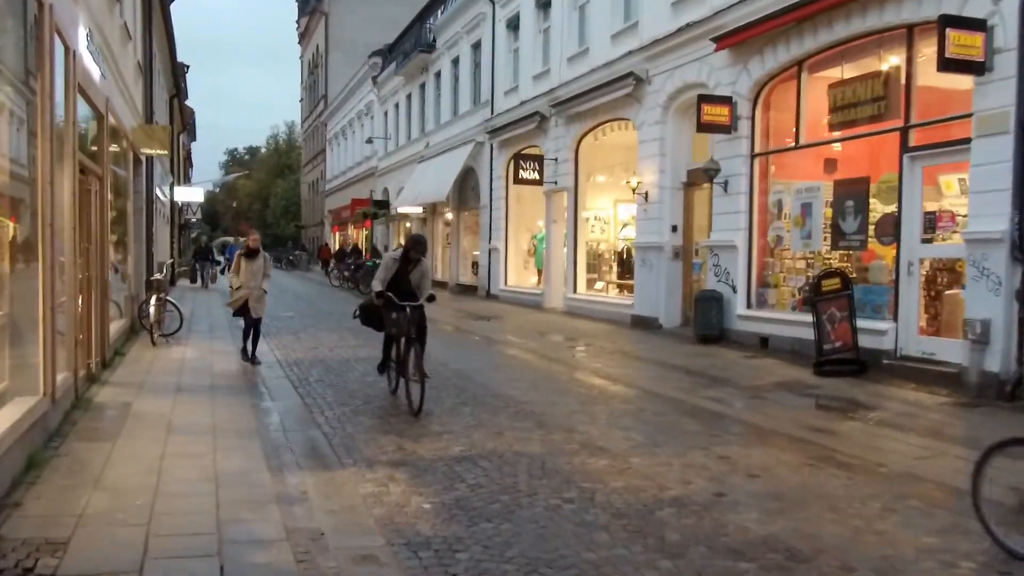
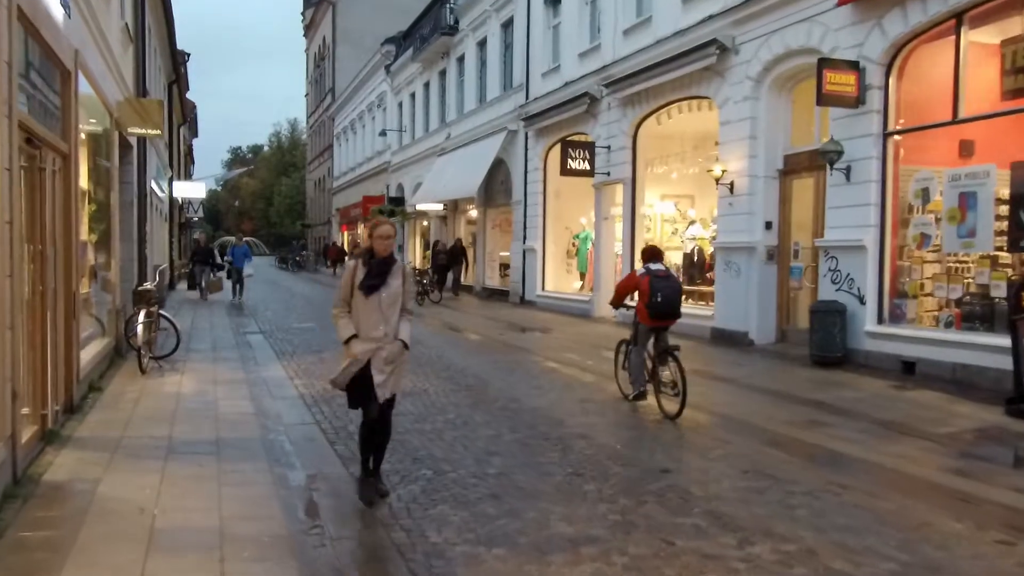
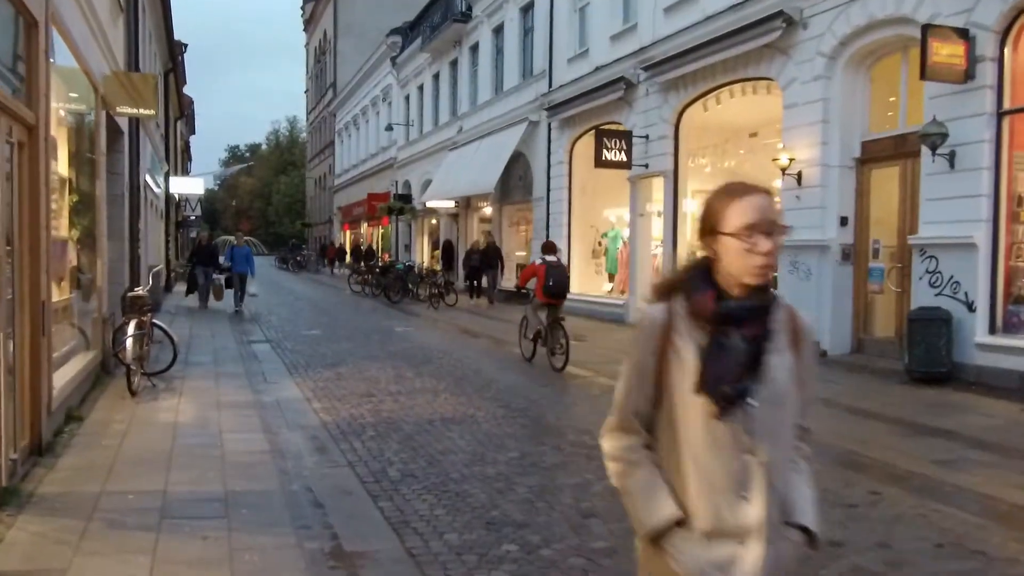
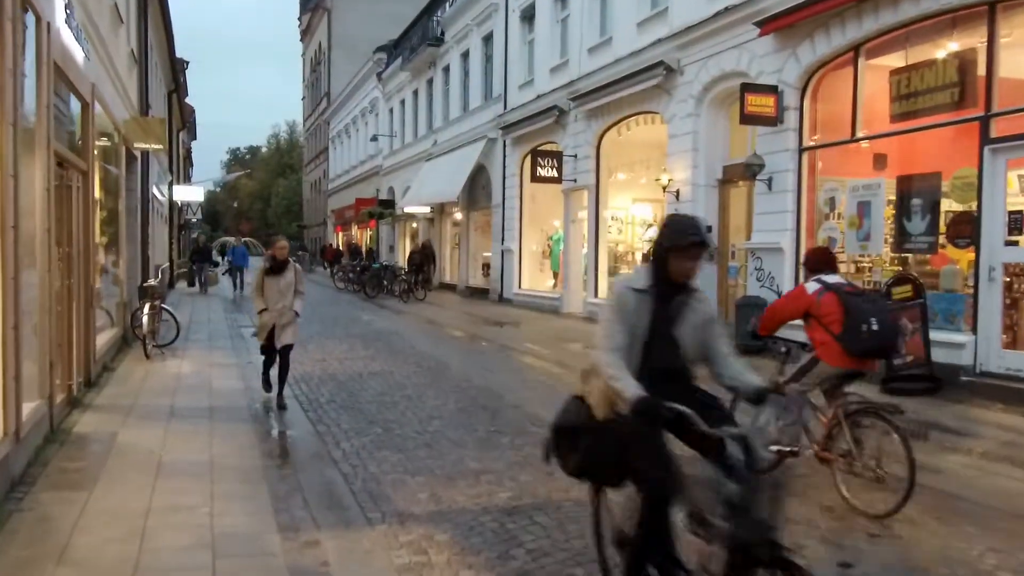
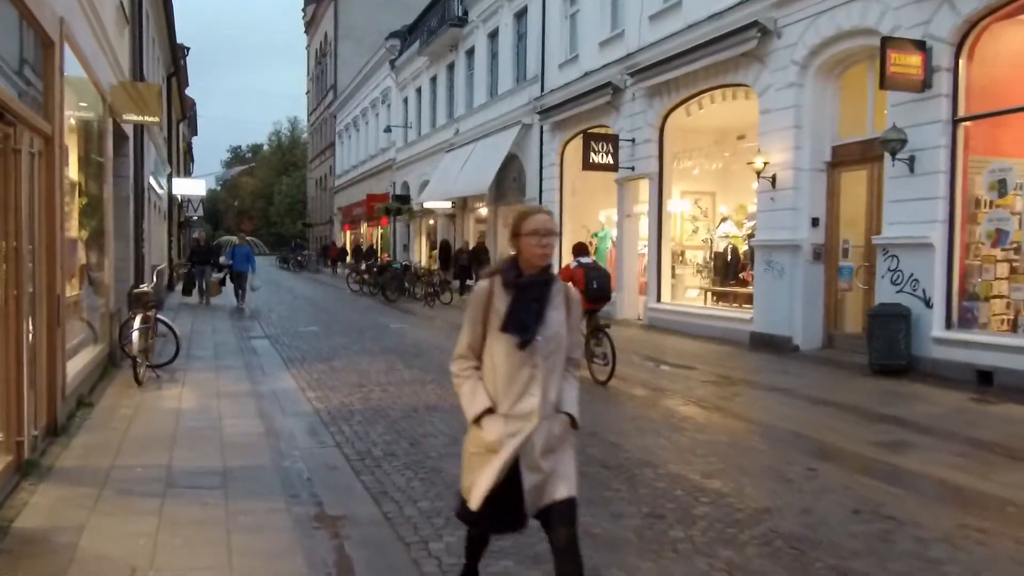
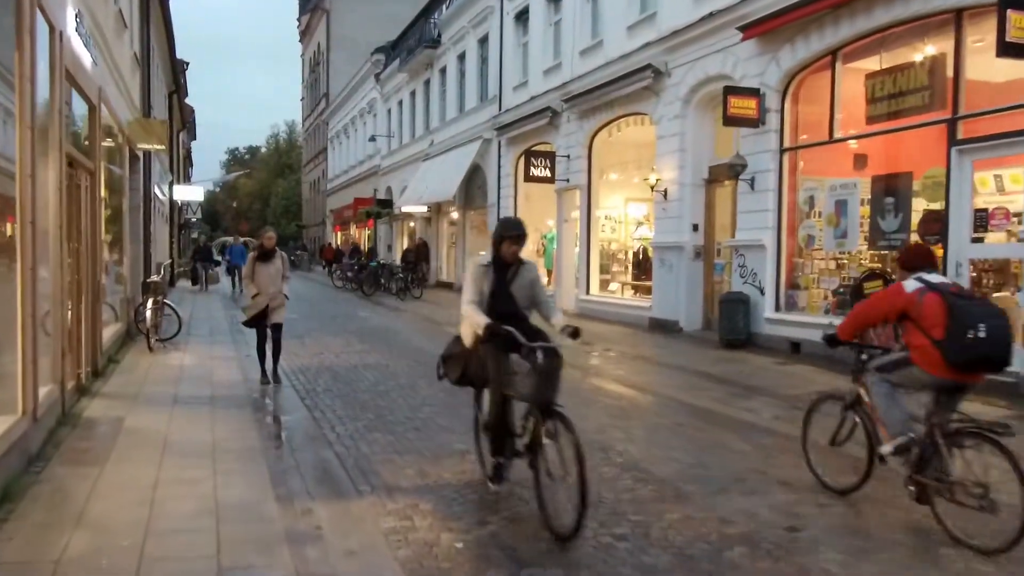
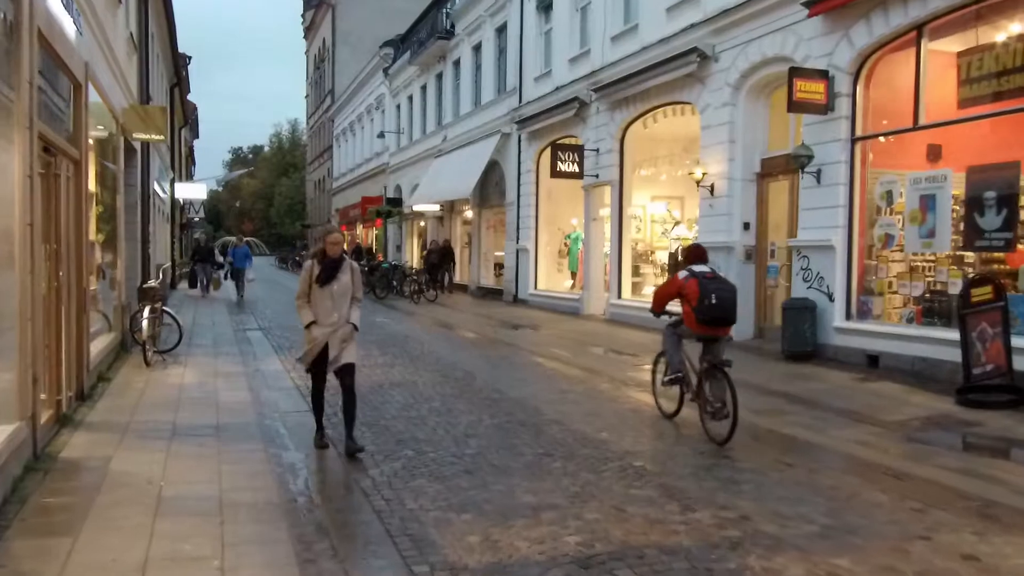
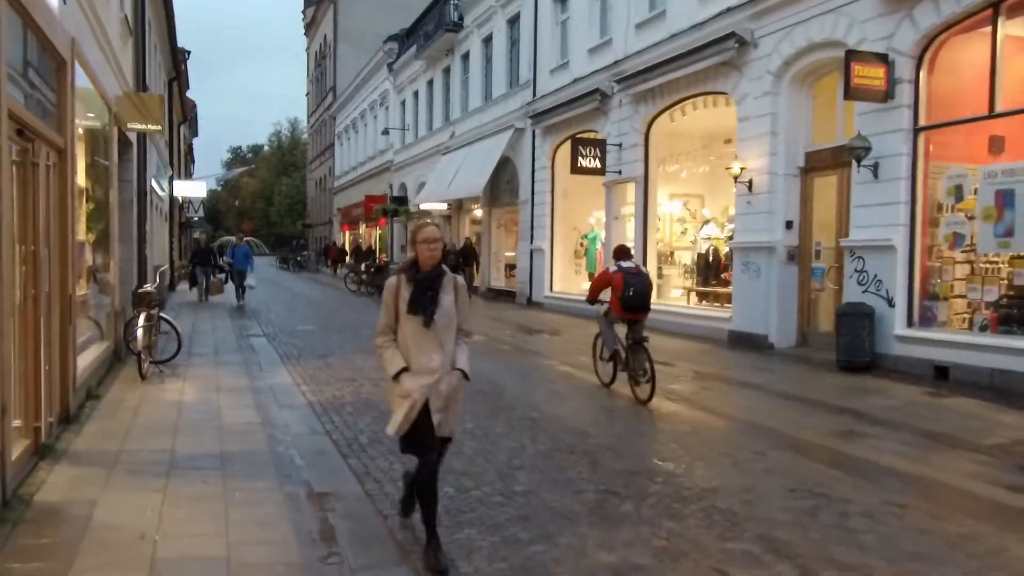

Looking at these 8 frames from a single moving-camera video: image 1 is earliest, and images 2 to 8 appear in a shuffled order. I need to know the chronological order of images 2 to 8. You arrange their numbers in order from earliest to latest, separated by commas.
6, 4, 7, 2, 8, 5, 3
